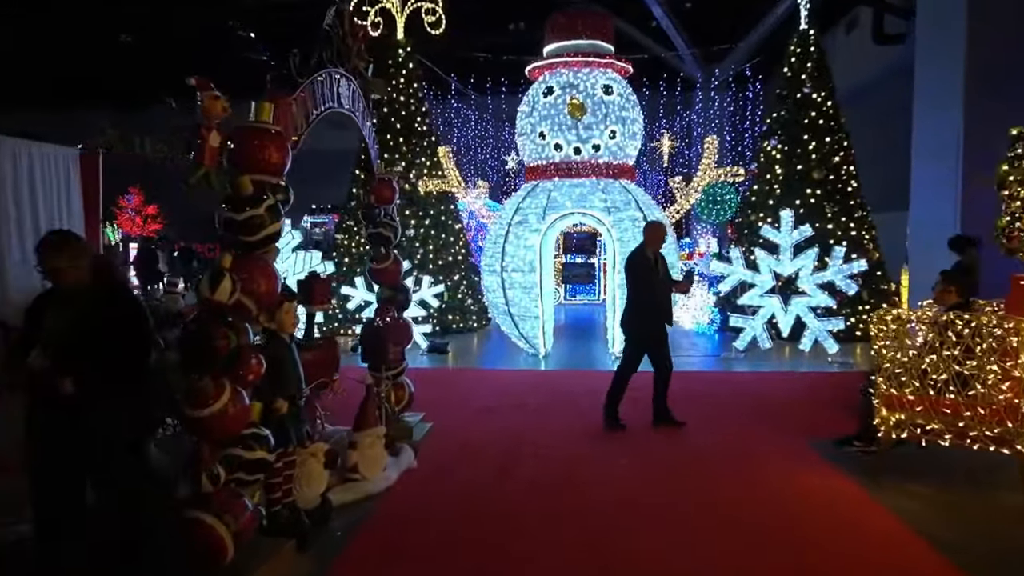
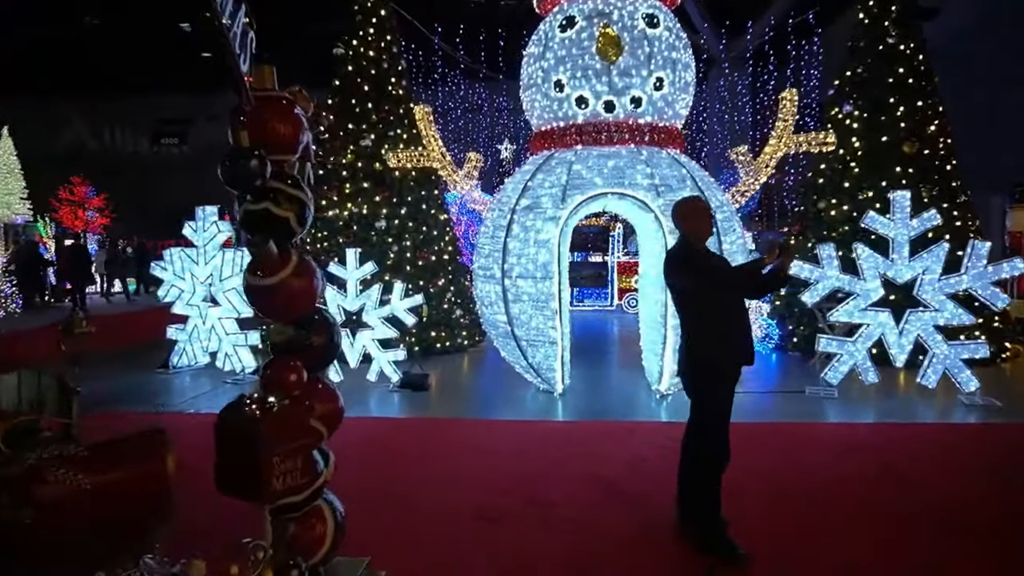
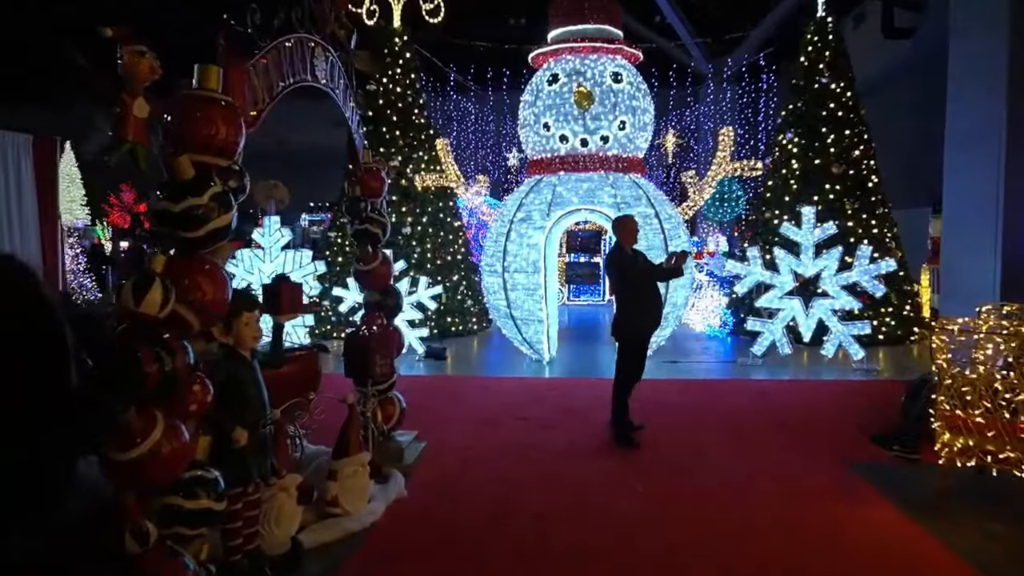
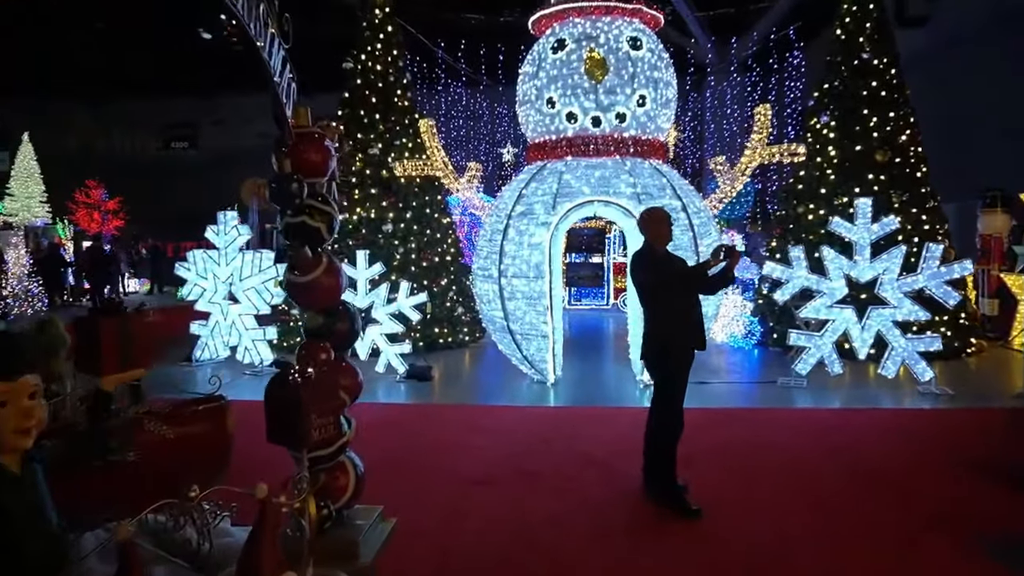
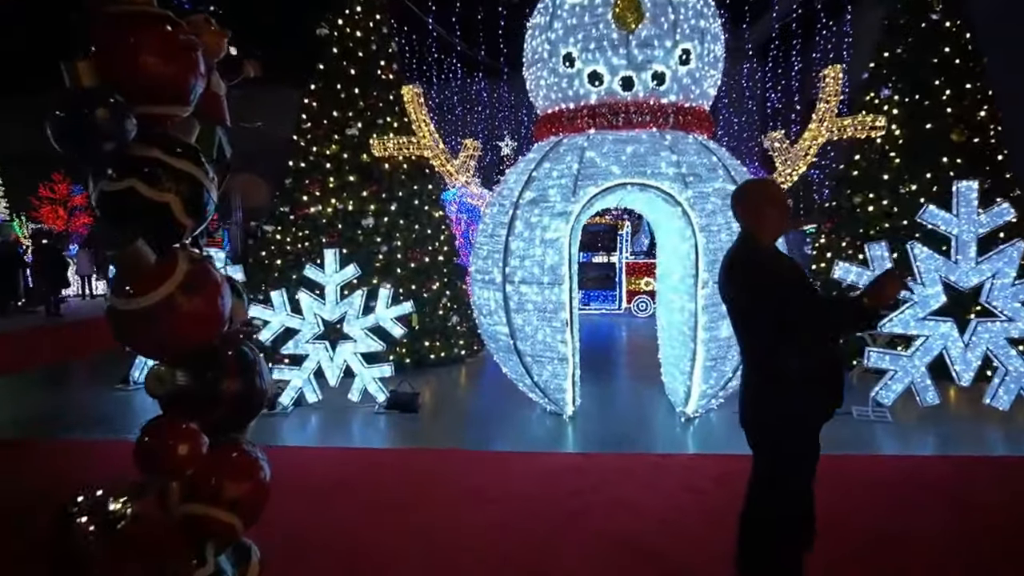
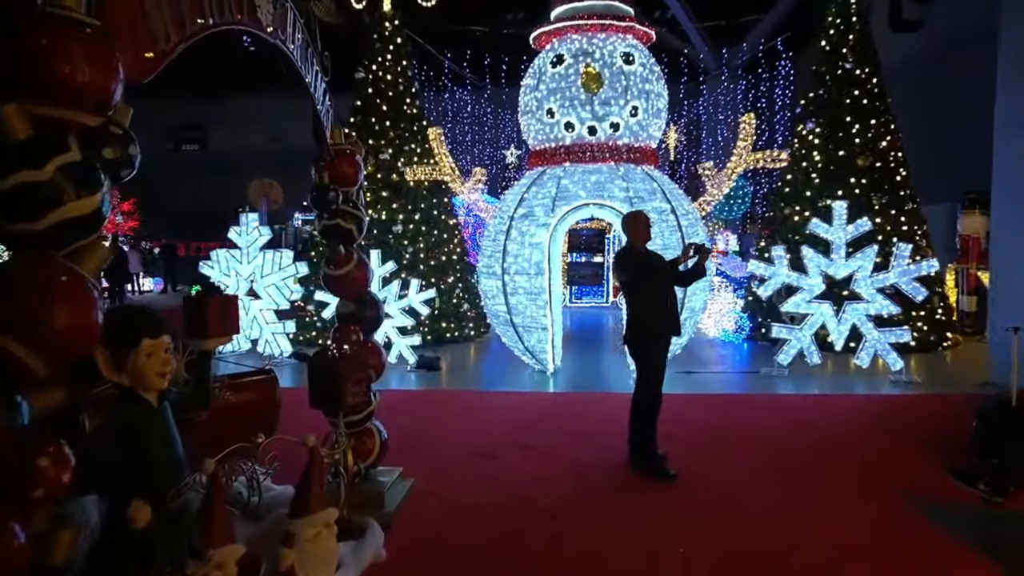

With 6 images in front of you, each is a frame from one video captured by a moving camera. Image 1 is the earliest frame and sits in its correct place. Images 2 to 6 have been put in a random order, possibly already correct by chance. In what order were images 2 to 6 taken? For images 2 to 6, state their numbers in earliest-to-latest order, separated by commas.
3, 6, 4, 2, 5
